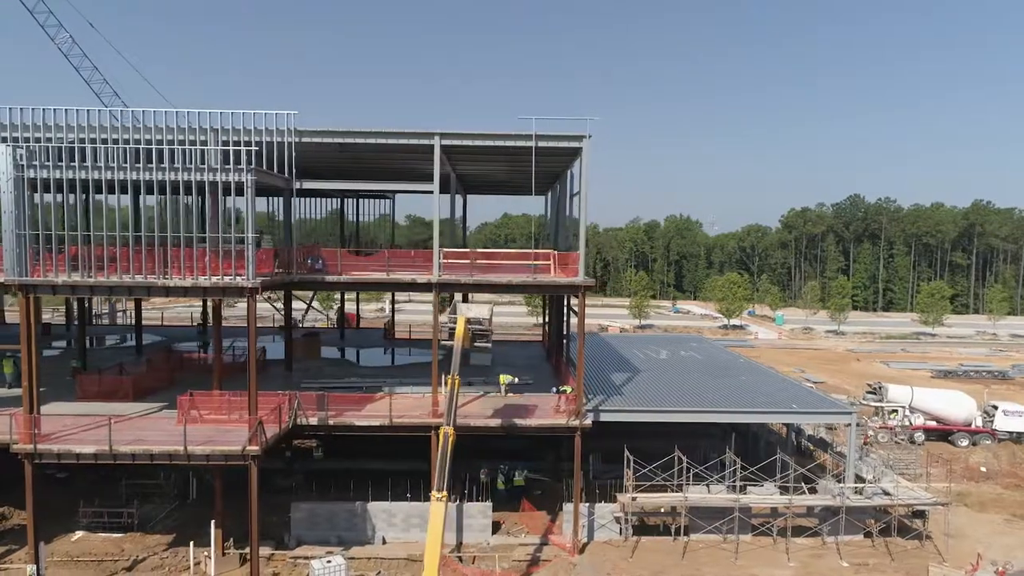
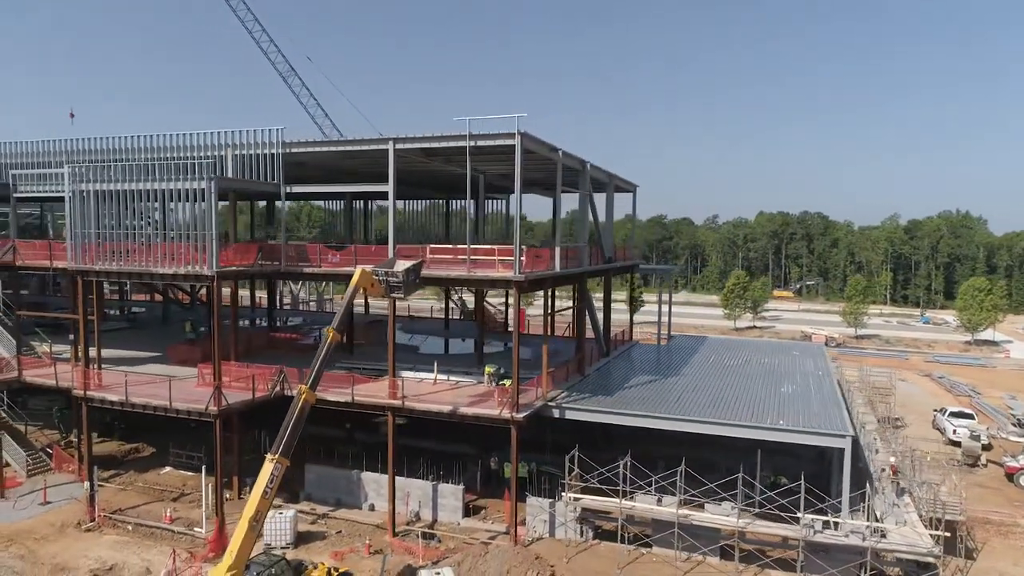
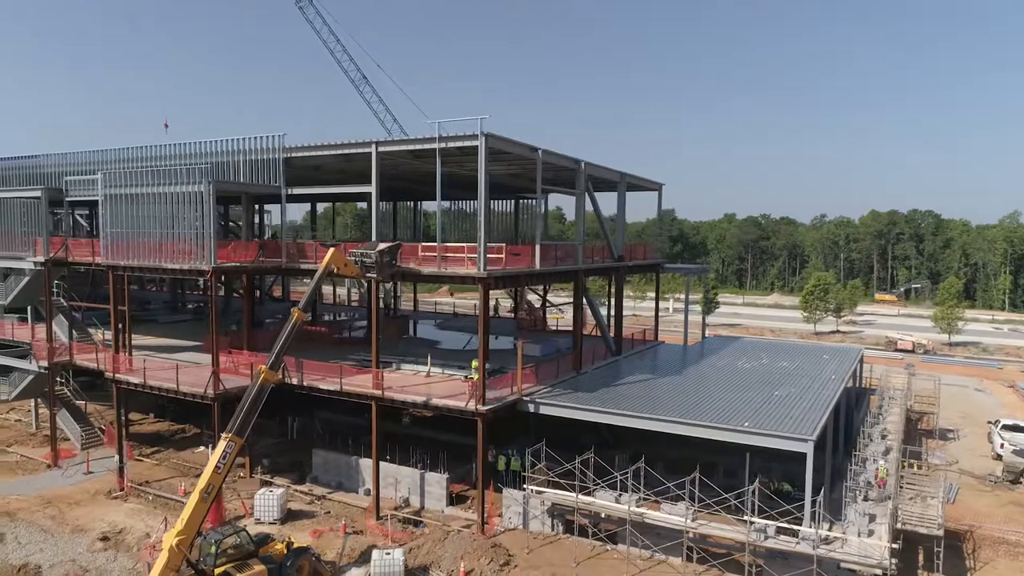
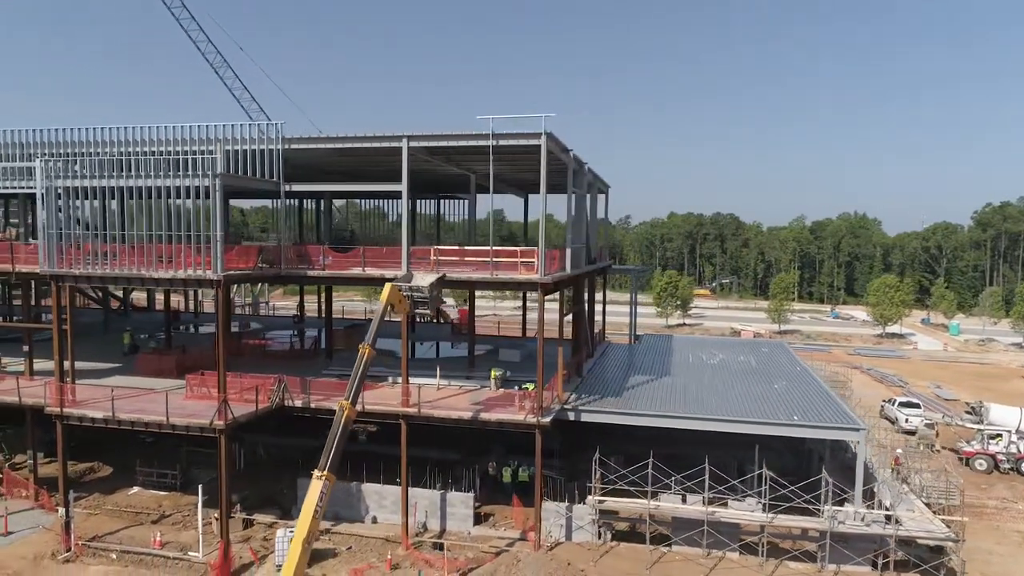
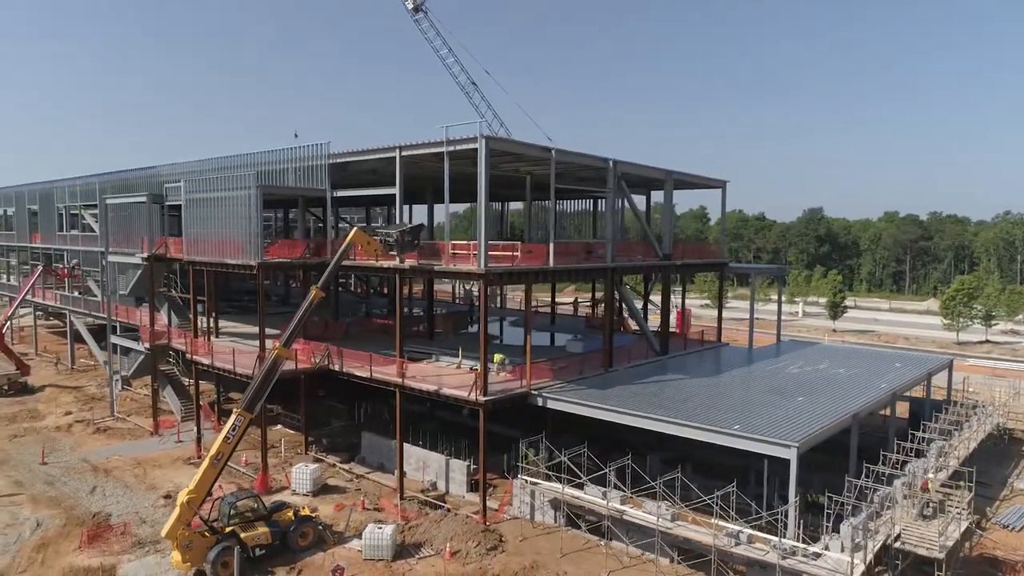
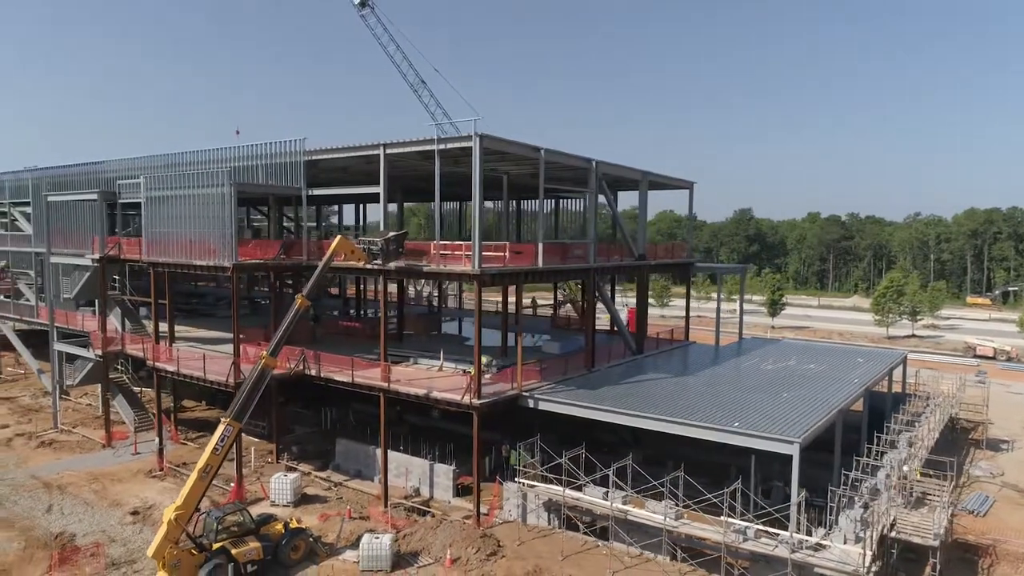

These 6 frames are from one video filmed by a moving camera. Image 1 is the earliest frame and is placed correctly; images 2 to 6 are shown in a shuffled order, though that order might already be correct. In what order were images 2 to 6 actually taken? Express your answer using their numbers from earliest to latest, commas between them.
4, 2, 3, 6, 5
